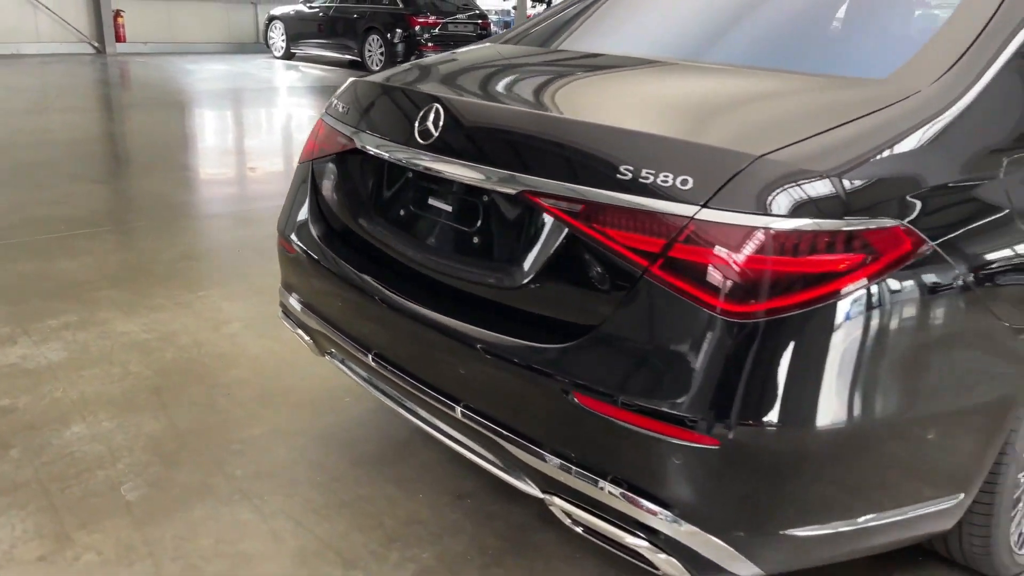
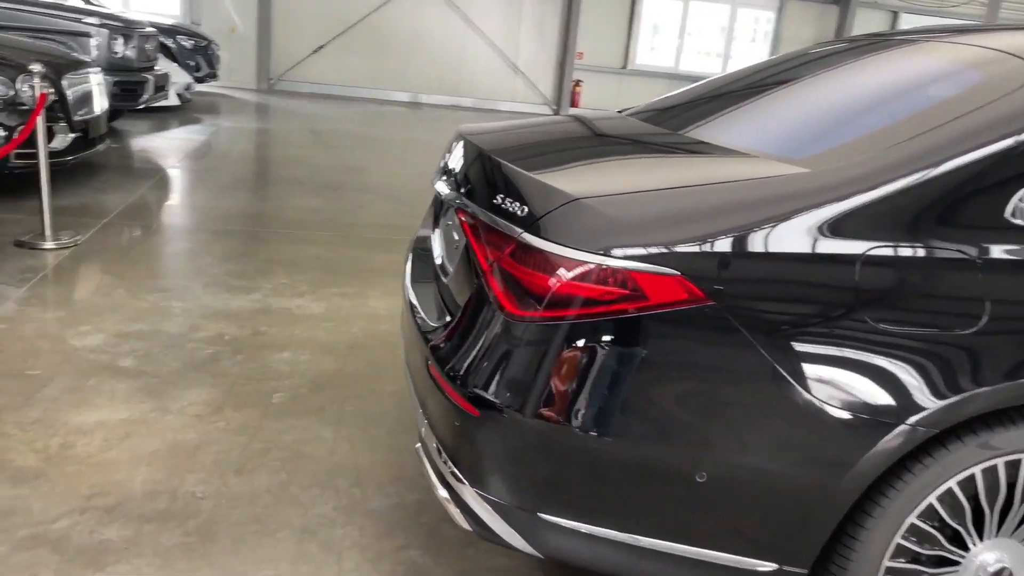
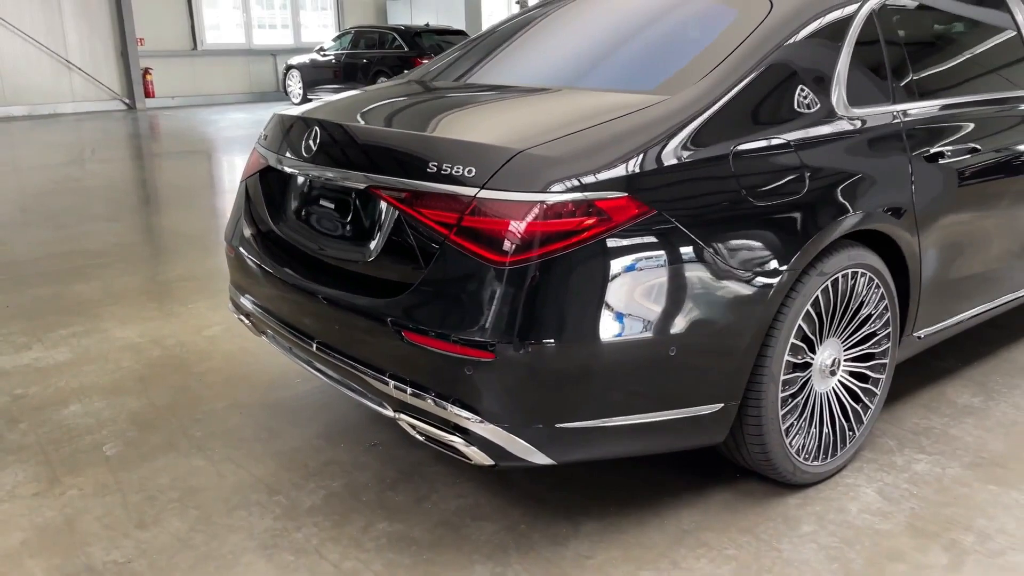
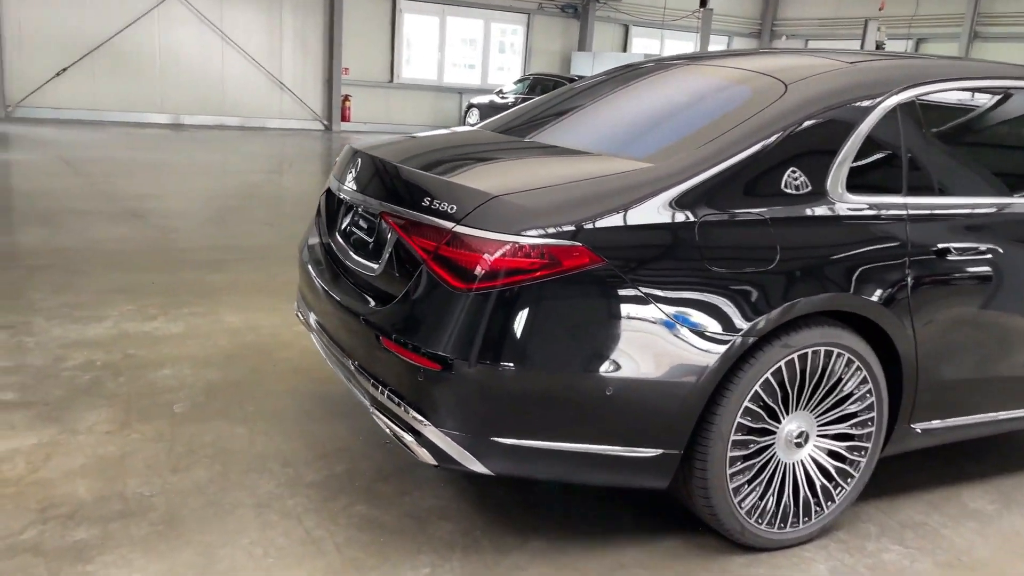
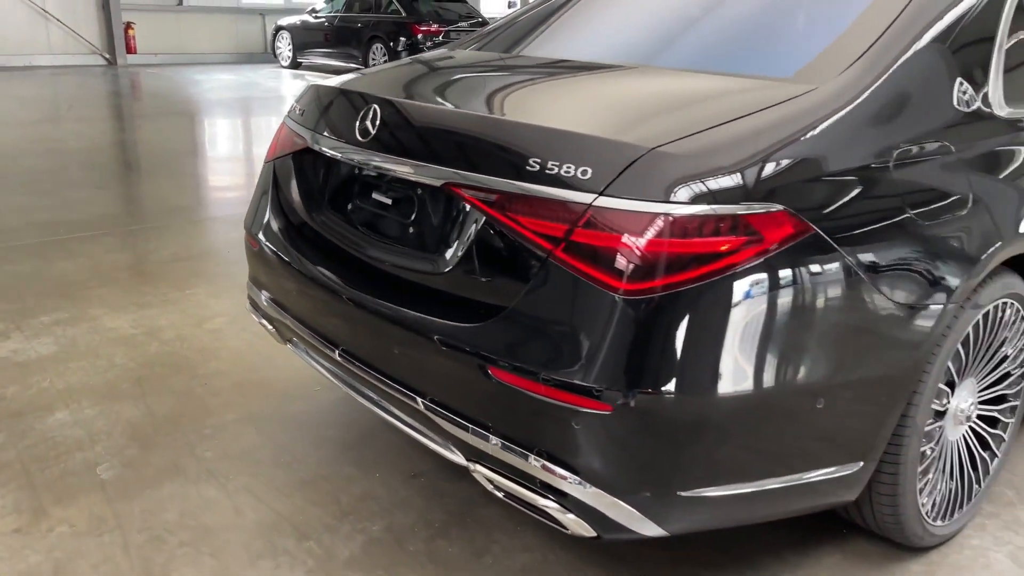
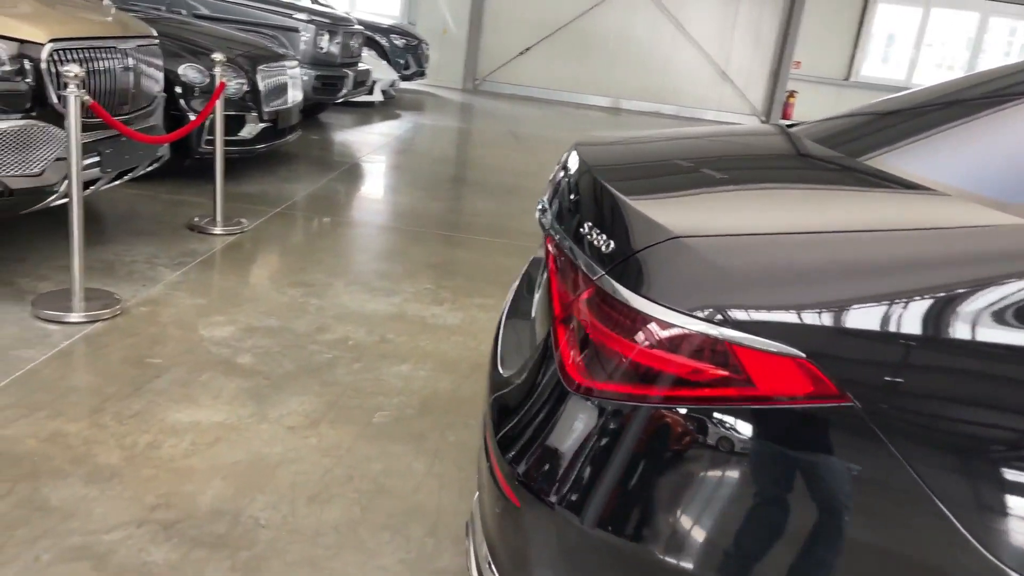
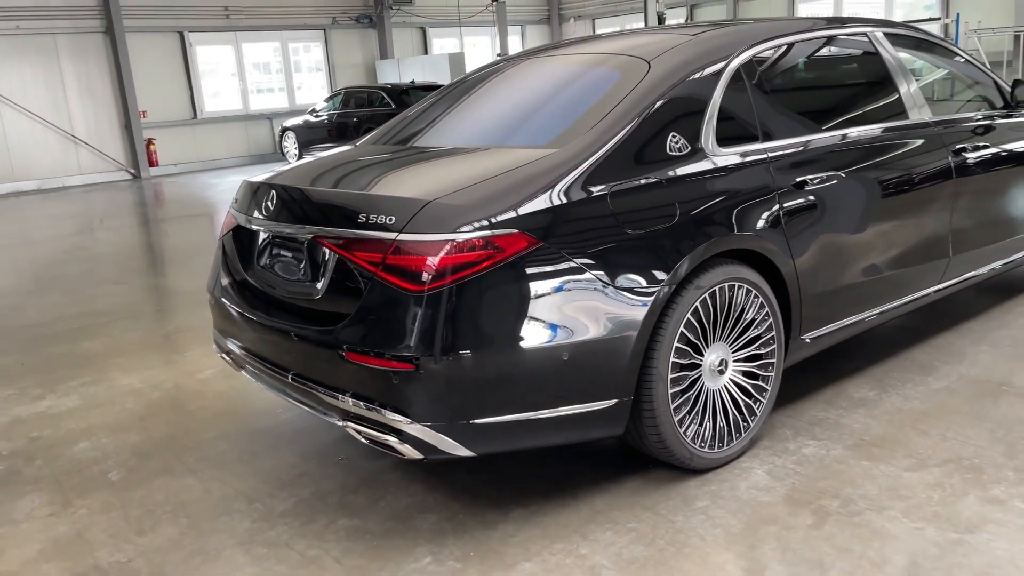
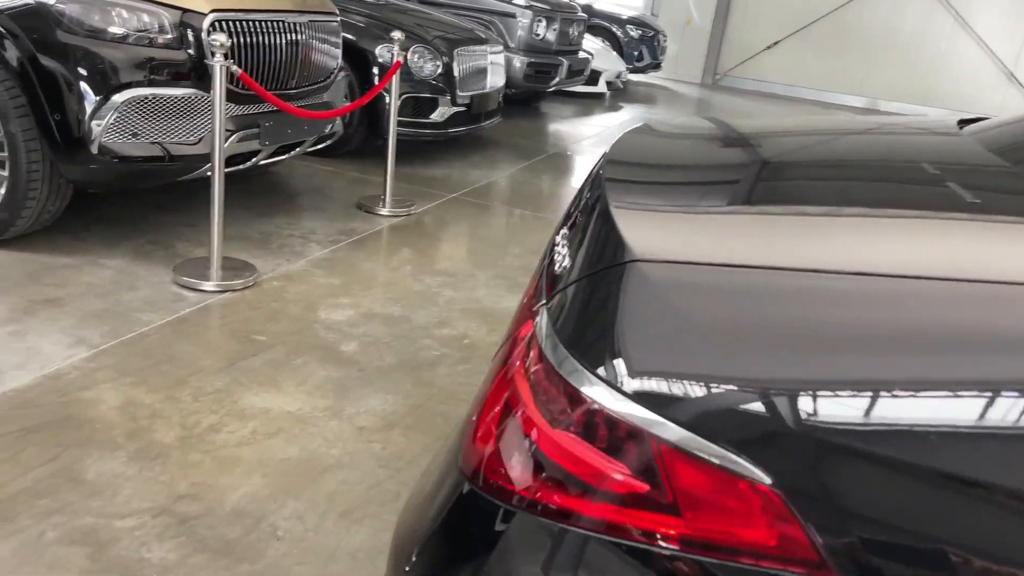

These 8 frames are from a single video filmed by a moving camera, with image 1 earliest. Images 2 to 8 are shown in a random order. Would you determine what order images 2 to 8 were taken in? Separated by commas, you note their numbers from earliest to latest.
5, 3, 7, 4, 2, 6, 8
